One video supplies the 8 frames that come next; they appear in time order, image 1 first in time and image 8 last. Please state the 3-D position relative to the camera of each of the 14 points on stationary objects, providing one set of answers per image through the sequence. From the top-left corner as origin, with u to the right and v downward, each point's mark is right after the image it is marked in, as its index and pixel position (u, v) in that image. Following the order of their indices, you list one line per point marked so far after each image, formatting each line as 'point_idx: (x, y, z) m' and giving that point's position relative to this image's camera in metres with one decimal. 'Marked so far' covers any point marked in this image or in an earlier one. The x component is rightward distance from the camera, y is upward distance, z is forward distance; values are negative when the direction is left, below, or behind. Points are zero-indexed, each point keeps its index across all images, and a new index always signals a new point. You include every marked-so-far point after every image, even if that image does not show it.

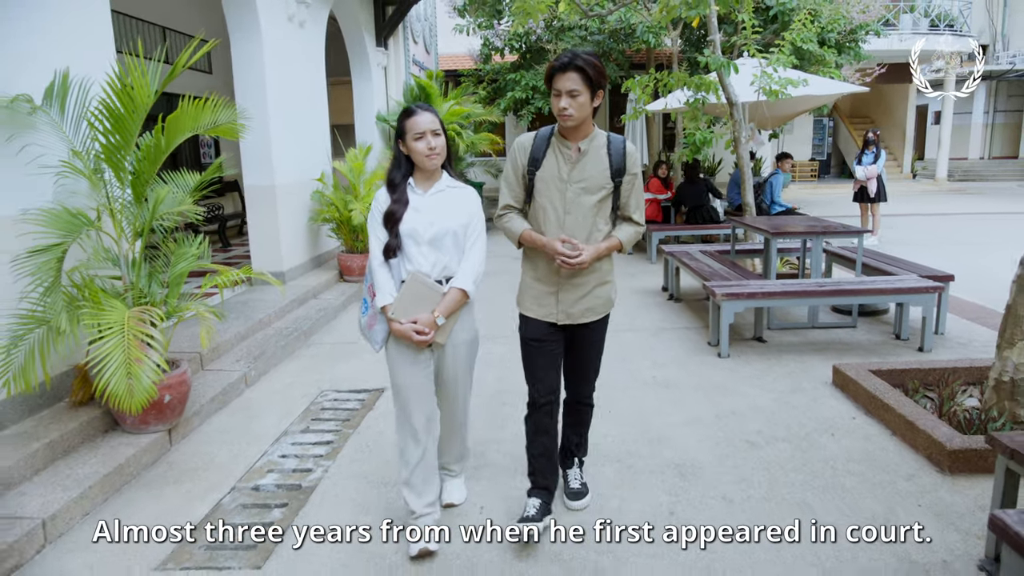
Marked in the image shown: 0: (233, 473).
0: (-1.3, -0.9, +3.3) m
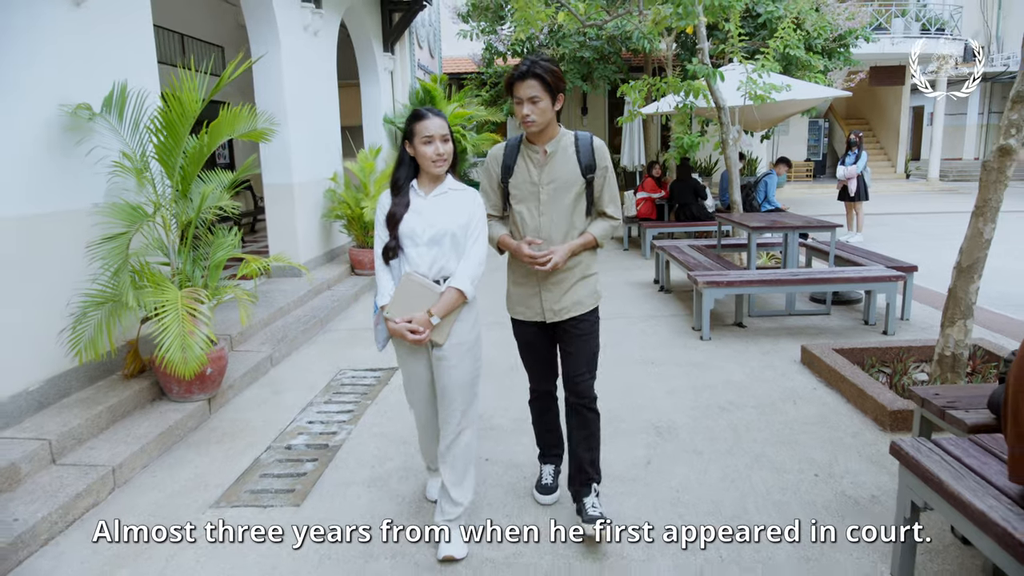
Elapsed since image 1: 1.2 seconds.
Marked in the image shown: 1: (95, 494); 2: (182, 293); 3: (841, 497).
0: (-1.3, -0.8, +3.8) m
1: (-1.8, -0.9, +3.0) m
2: (-1.7, 0.0, +3.6) m
3: (+1.3, -0.8, +2.7) m
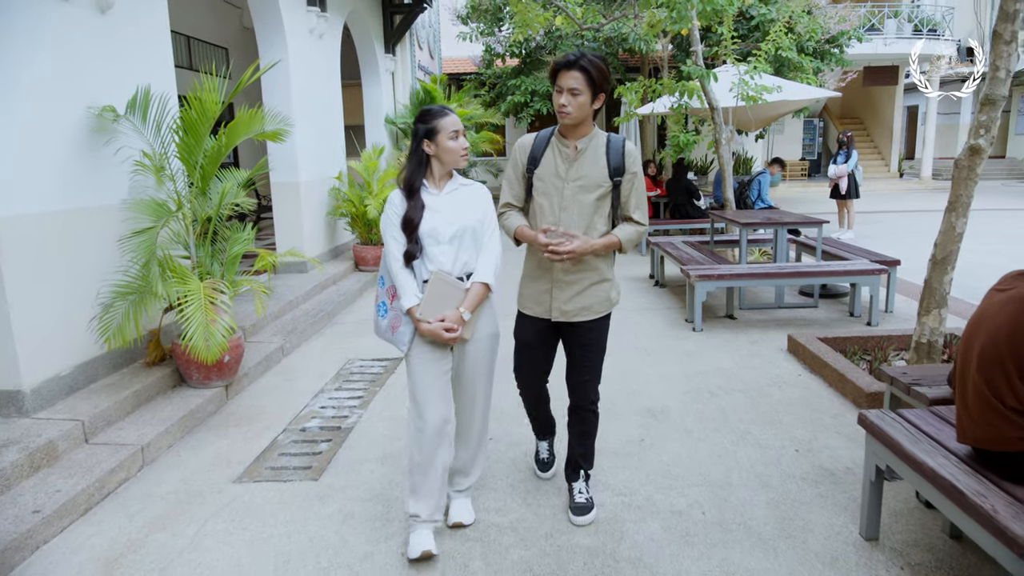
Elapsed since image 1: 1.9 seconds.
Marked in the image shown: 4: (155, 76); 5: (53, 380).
0: (-1.3, -0.8, +4.0) m
1: (-1.8, -0.9, +3.2) m
2: (-1.7, 0.0, +3.8) m
3: (+1.3, -0.8, +3.0) m
4: (-2.3, +1.4, +4.4) m
5: (-2.3, -0.5, +3.5) m
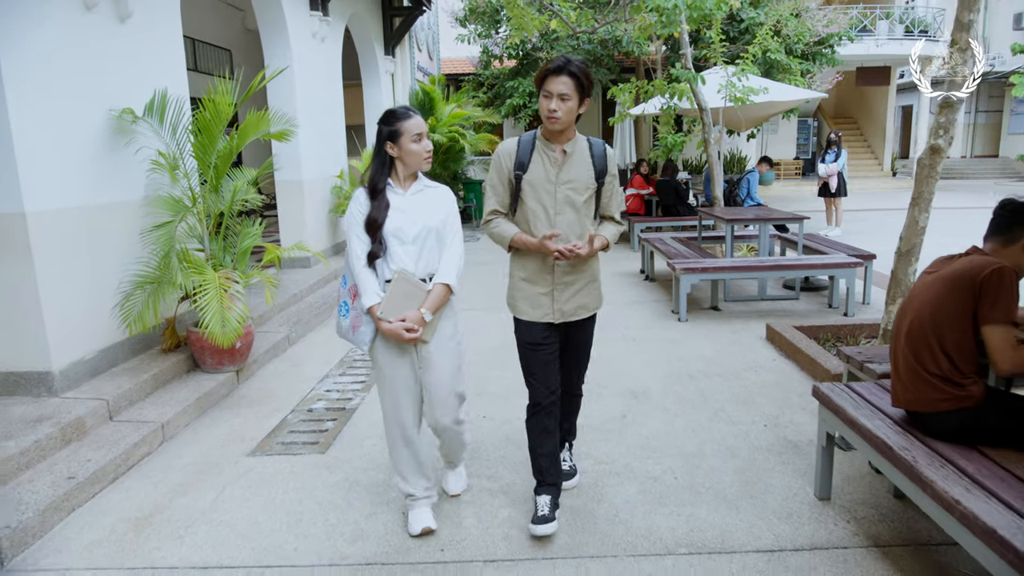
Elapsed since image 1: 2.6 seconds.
0: (-1.4, -0.7, +4.3) m
1: (-1.9, -0.8, +3.5) m
2: (-1.8, +0.1, +4.1) m
3: (+1.3, -0.7, +3.3) m
4: (-2.3, +1.4, +4.6) m
5: (-2.4, -0.4, +3.8) m
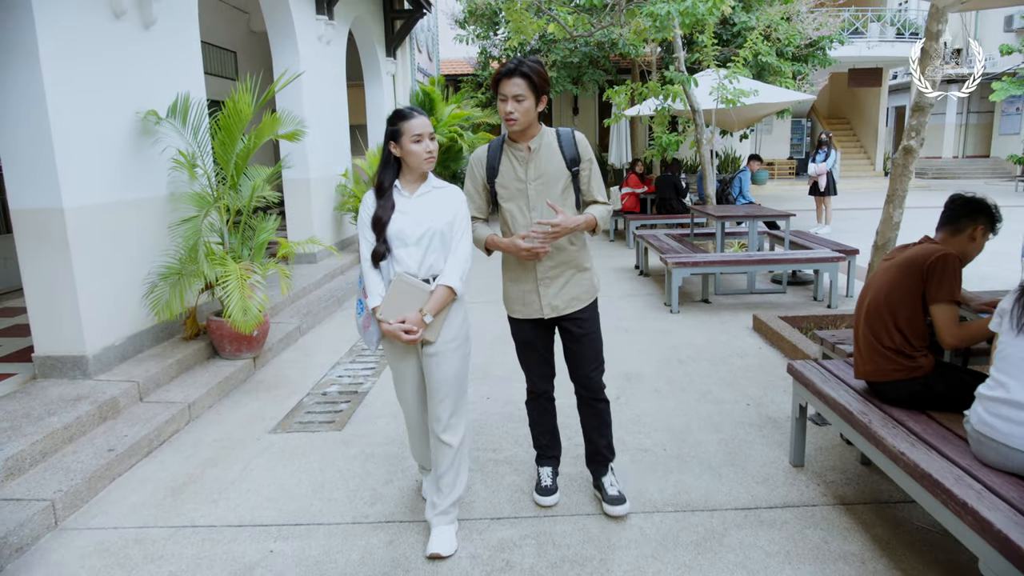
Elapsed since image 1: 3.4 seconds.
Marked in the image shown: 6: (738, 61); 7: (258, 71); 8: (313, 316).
0: (-1.4, -0.6, +4.6) m
1: (-1.8, -0.7, +3.8) m
2: (-1.7, +0.1, +4.4) m
3: (+1.3, -0.7, +3.5) m
4: (-2.3, +1.5, +4.9) m
5: (-2.4, -0.4, +4.0) m
6: (+3.0, +3.0, +9.0) m
7: (-4.2, +3.6, +11.3) m
8: (-1.7, -0.2, +6.0) m
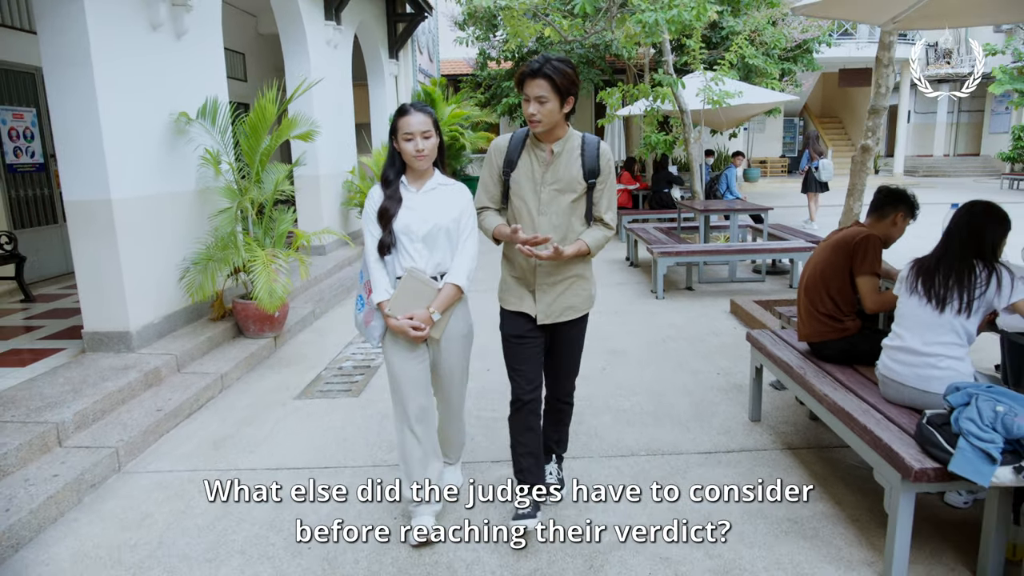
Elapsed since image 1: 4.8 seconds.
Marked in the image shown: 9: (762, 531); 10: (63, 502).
0: (-1.4, -0.5, +5.0) m
1: (-1.9, -0.6, +4.3) m
2: (-1.8, +0.3, +4.9) m
3: (+1.3, -0.6, +4.0) m
4: (-2.3, +1.6, +5.4) m
5: (-2.4, -0.3, +4.5) m
6: (+3.0, +3.1, +9.5) m
7: (-4.2, +3.7, +11.8) m
8: (-1.8, -0.1, +6.4) m
9: (+0.9, -0.9, +2.6) m
10: (-1.9, -0.9, +2.9) m
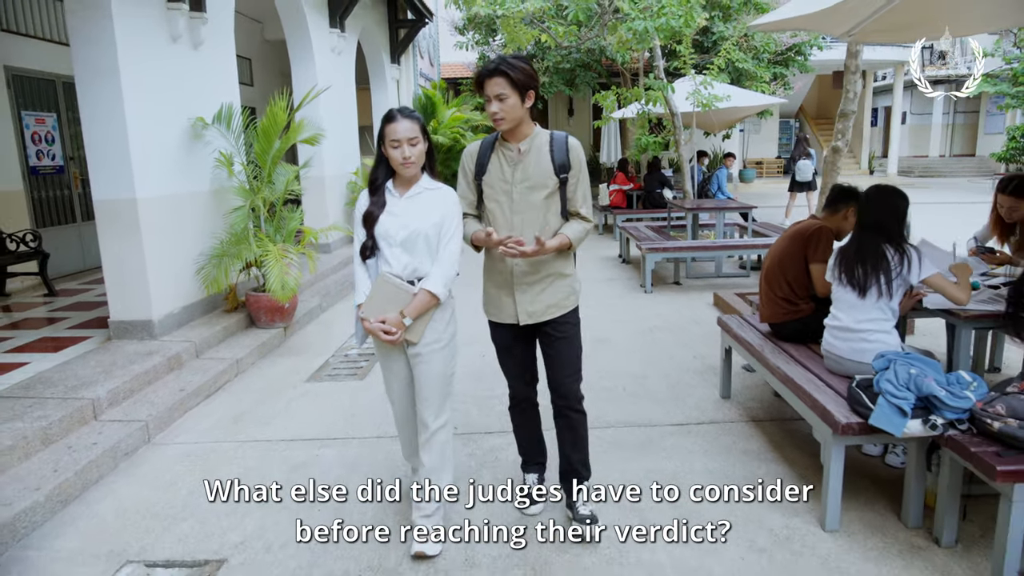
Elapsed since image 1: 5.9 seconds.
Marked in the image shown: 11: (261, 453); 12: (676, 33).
0: (-1.4, -0.5, +5.4) m
1: (-1.9, -0.6, +4.6) m
2: (-1.8, +0.3, +5.2) m
3: (+1.2, -0.5, +4.4) m
4: (-2.4, +1.6, +5.7) m
5: (-2.4, -0.2, +4.9) m
6: (+2.9, +3.2, +9.9) m
7: (-4.3, +3.7, +12.2) m
8: (-1.8, -0.1, +6.8) m
9: (+0.9, -0.8, +2.9) m
10: (-2.0, -0.9, +3.3) m
11: (-1.3, -0.8, +3.5) m
12: (+2.1, +3.3, +8.9) m
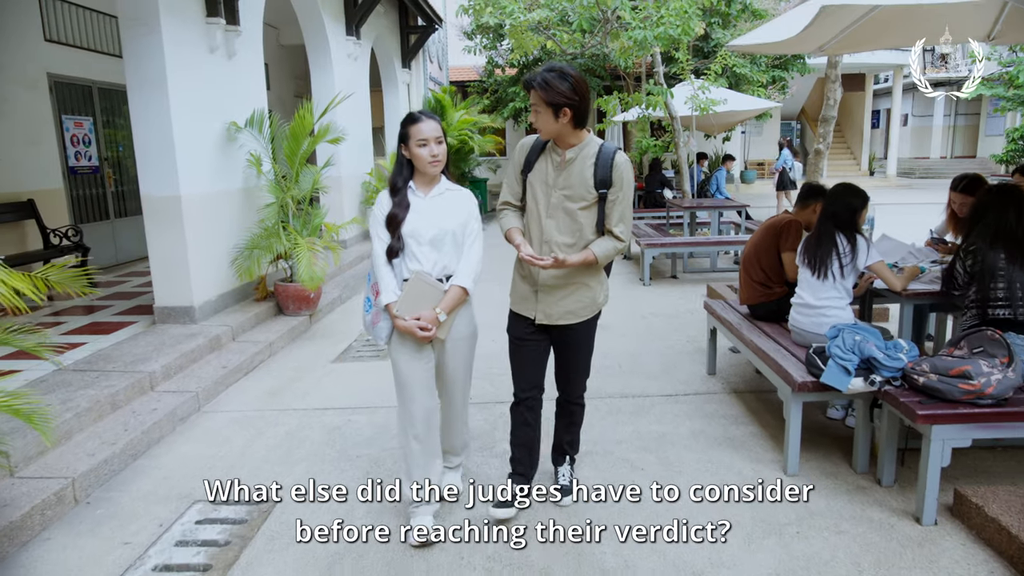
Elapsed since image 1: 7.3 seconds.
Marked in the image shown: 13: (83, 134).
0: (-1.4, -0.4, +5.9) m
1: (-1.8, -0.5, +5.1) m
2: (-1.7, +0.4, +5.7) m
3: (+1.3, -0.4, +4.8) m
4: (-2.3, +1.7, +6.2) m
5: (-2.4, -0.1, +5.3) m
6: (+3.0, +3.2, +10.3) m
7: (-4.1, +3.8, +12.7) m
8: (-1.7, 0.0, +7.3) m
9: (+0.9, -0.8, +3.4) m
10: (-1.9, -0.8, +3.8) m
11: (-1.2, -0.8, +4.0) m
12: (+2.2, +3.4, +9.4) m
13: (-4.7, +1.7, +7.6) m
